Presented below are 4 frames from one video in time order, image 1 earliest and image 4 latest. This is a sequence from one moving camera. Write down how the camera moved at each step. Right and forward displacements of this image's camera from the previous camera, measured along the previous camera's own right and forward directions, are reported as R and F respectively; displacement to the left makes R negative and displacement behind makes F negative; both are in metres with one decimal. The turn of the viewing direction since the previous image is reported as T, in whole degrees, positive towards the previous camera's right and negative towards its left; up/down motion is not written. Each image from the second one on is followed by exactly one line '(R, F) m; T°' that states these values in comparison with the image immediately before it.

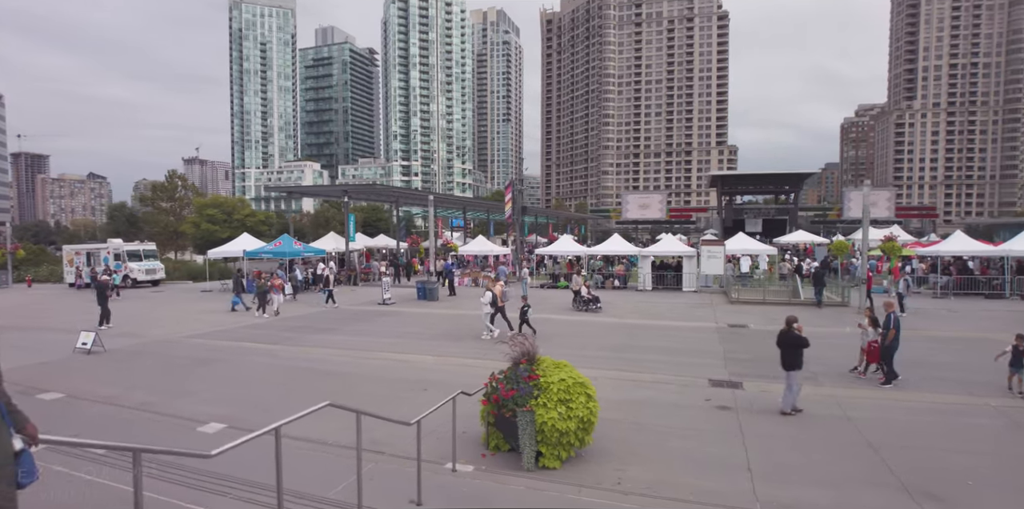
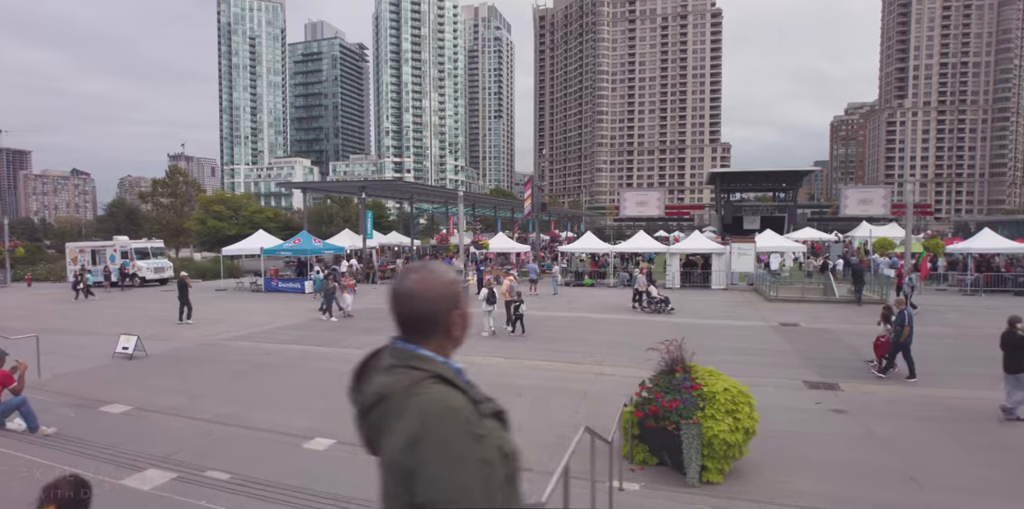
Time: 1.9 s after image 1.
(-1.8, +0.7) m; +1°
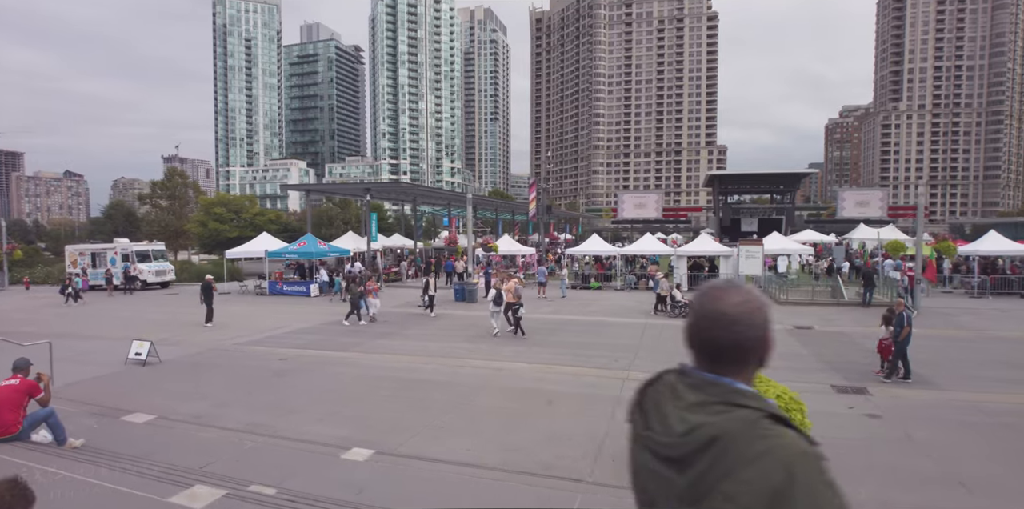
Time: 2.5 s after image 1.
(-0.6, +0.2) m; 0°
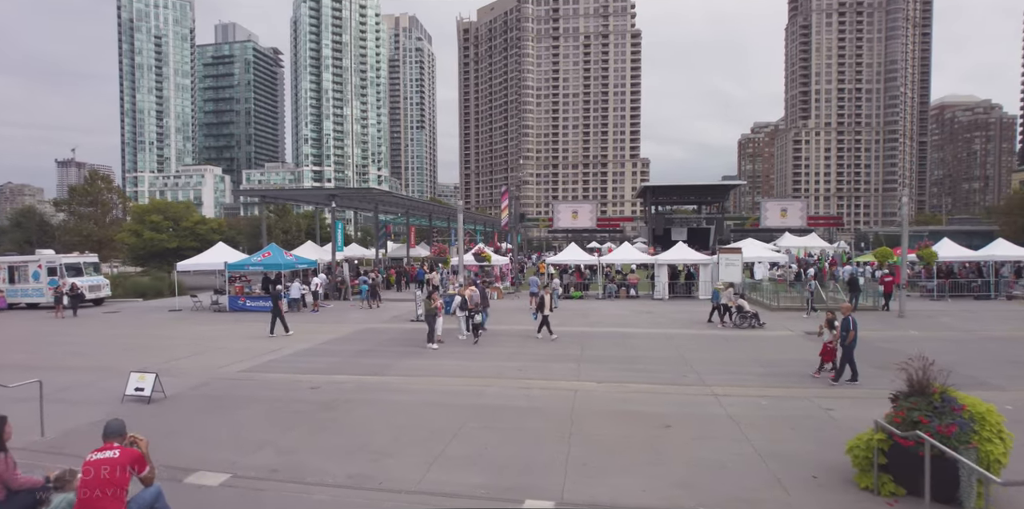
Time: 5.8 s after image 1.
(-2.7, +1.1) m; +8°
